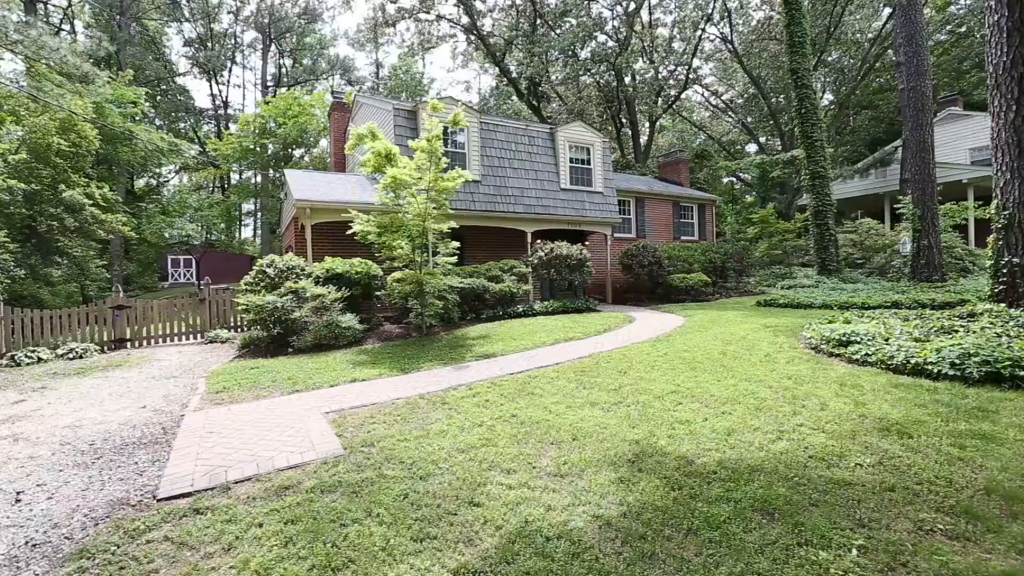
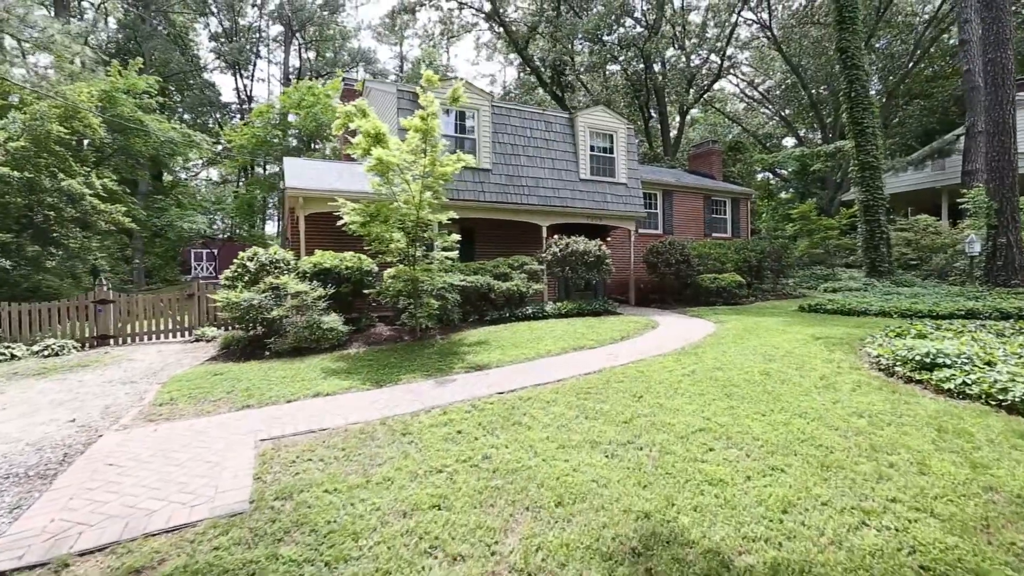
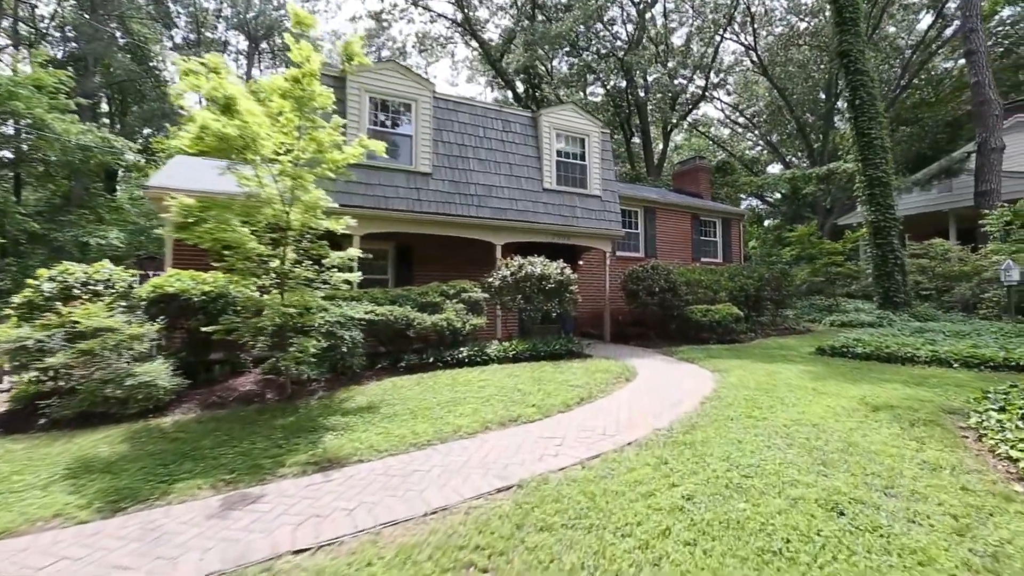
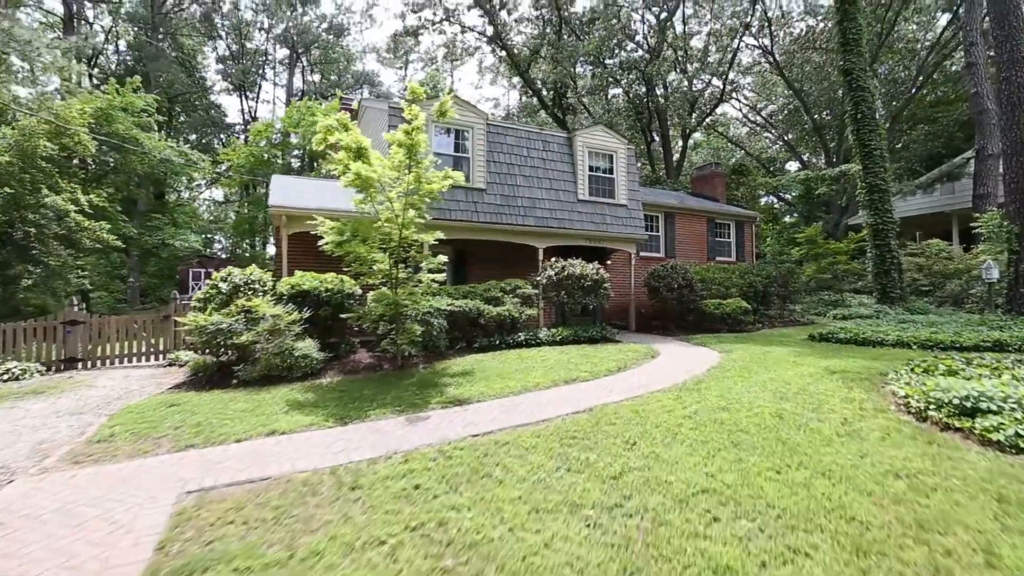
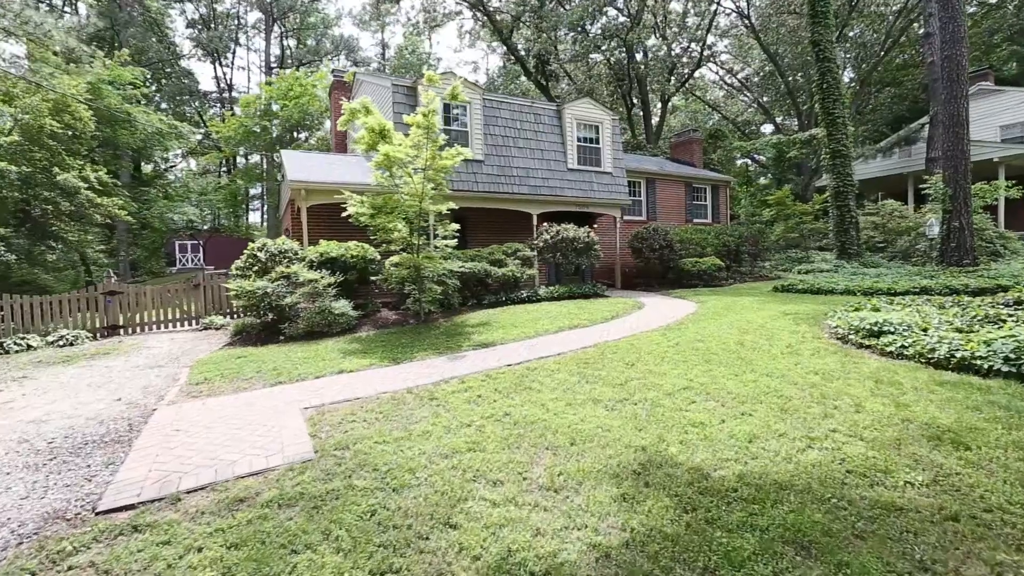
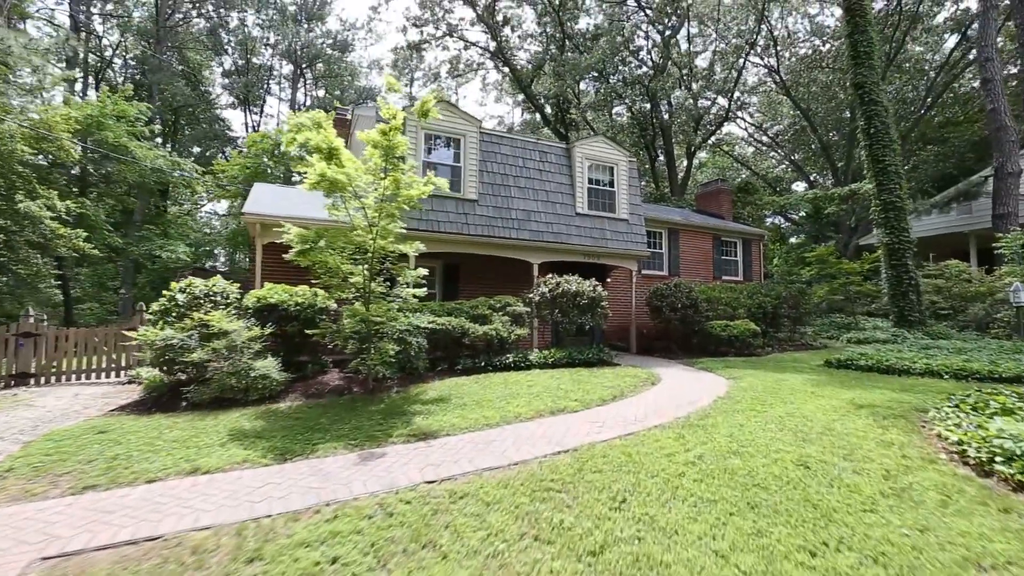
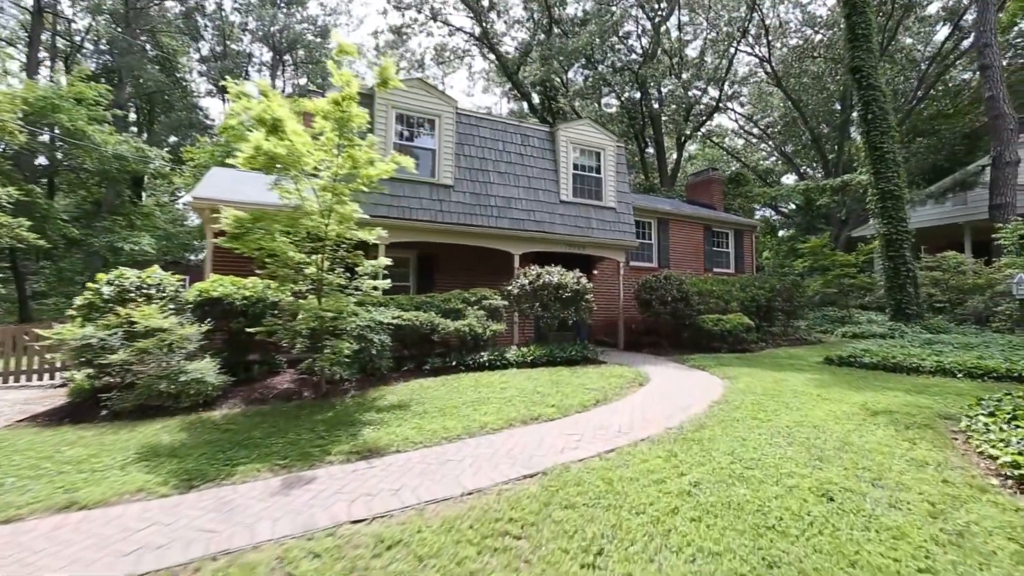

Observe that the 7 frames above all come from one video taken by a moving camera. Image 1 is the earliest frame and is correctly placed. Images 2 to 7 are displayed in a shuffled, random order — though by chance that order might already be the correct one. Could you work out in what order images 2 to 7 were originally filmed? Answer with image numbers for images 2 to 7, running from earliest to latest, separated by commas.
5, 2, 4, 6, 7, 3
